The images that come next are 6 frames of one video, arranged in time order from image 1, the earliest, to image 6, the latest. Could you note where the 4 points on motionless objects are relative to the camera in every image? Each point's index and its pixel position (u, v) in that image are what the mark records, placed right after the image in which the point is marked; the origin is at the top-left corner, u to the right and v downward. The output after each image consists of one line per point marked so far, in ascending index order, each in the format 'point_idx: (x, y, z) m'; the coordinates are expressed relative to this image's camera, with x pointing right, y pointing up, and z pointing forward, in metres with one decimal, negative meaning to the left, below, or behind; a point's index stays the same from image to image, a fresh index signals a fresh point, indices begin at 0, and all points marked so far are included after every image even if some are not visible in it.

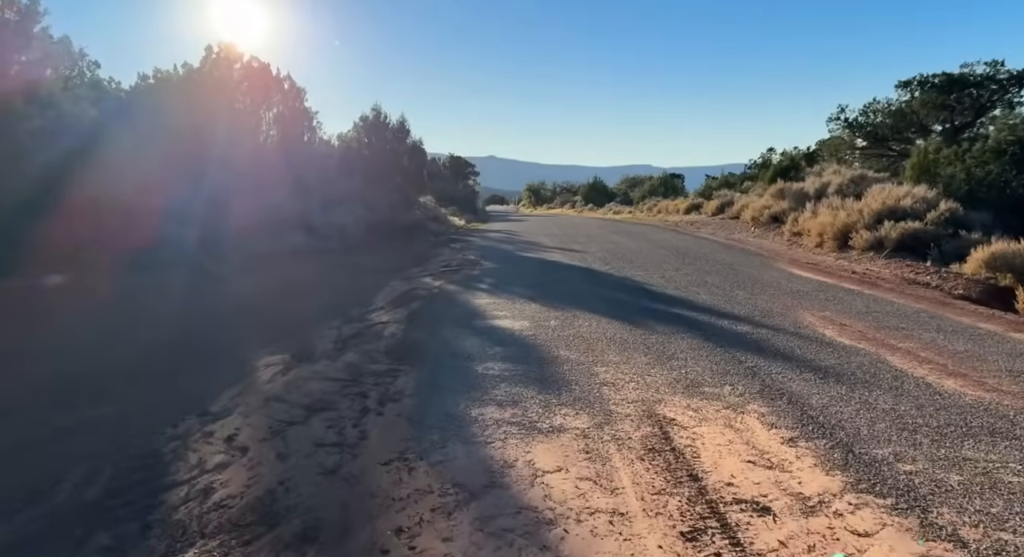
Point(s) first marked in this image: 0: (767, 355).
0: (+2.3, -0.7, +5.3) m
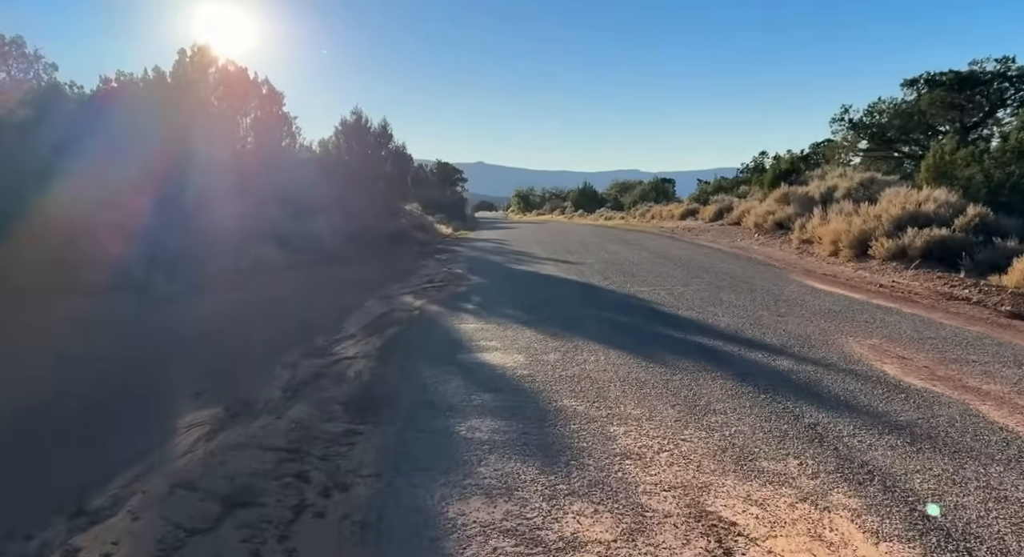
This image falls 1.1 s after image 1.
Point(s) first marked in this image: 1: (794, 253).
0: (+2.3, -0.9, +4.2) m
1: (+6.8, +0.6, +13.8) m
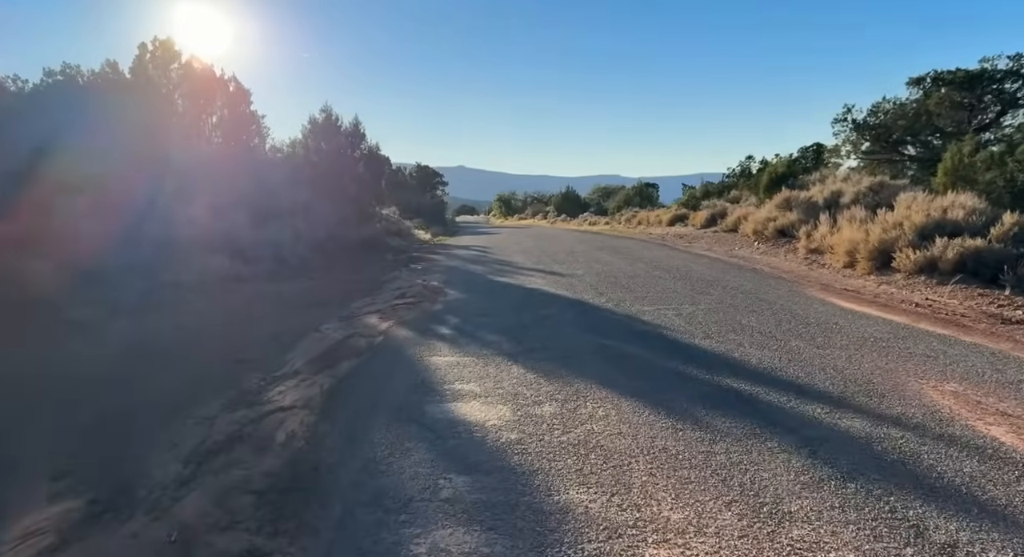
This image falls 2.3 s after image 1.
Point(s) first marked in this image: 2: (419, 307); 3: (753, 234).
0: (+2.2, -1.1, +2.9) m
1: (+6.4, +0.3, +12.6) m
2: (-1.5, -0.5, +9.5) m
3: (+7.0, +1.3, +16.7) m
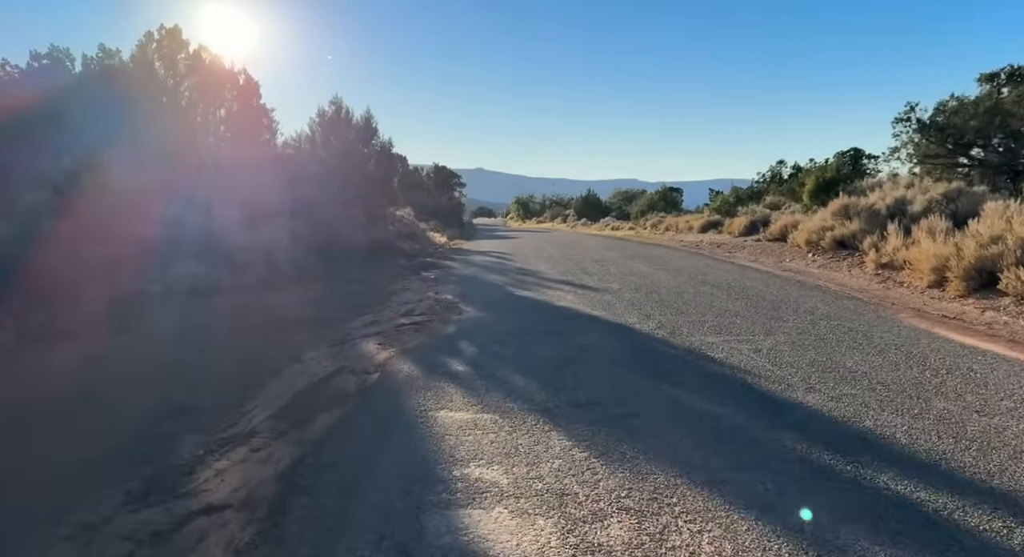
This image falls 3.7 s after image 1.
0: (+2.4, -1.4, +1.2) m
1: (+6.9, -0.1, +10.8) m
2: (-1.2, -0.7, +7.9) m
3: (+7.6, +0.9, +14.8) m
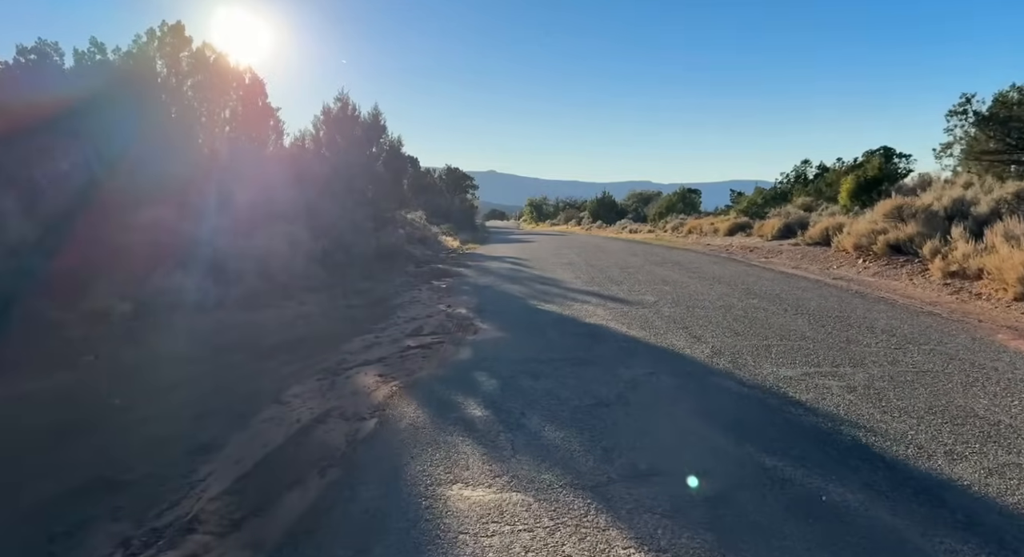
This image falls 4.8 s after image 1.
0: (+2.5, -1.5, -0.1) m
1: (+7.2, -0.2, +9.5) m
2: (-0.9, -0.9, +6.7) m
3: (+8.0, +0.7, +13.5) m
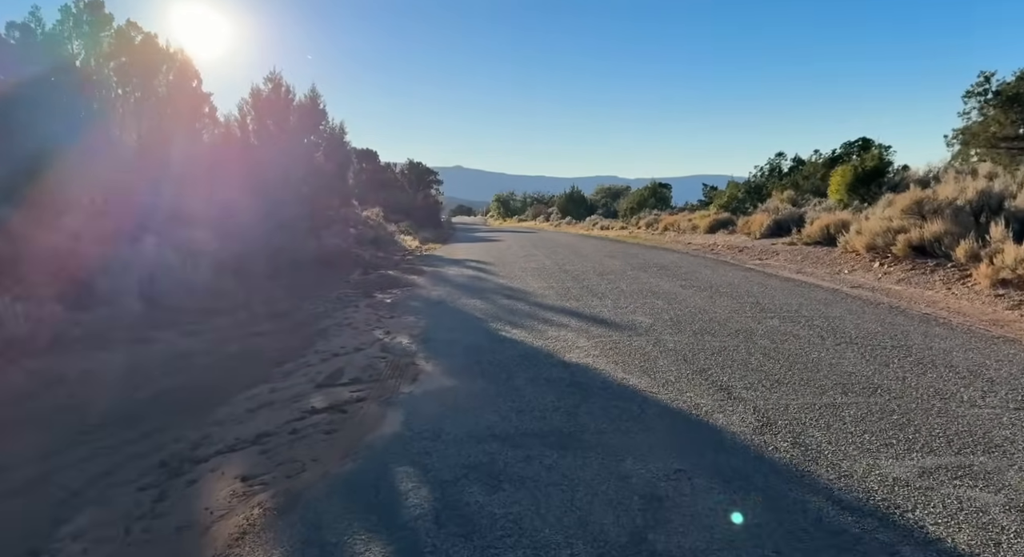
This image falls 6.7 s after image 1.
0: (+2.5, -1.8, -2.1) m
1: (+6.6, -0.4, +7.7) m
2: (-1.3, -1.1, +4.5) m
3: (+7.2, +0.6, +11.7) m
